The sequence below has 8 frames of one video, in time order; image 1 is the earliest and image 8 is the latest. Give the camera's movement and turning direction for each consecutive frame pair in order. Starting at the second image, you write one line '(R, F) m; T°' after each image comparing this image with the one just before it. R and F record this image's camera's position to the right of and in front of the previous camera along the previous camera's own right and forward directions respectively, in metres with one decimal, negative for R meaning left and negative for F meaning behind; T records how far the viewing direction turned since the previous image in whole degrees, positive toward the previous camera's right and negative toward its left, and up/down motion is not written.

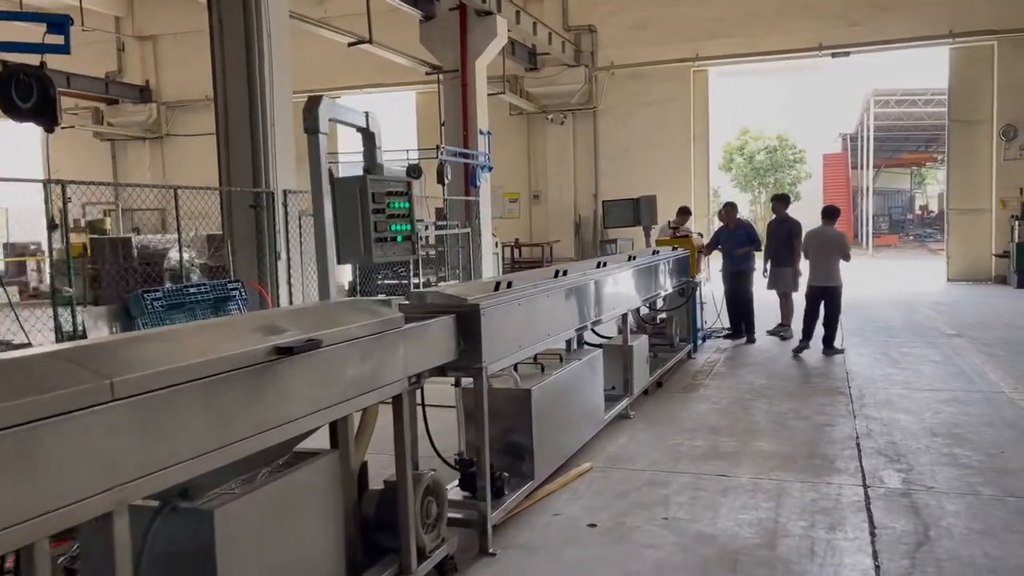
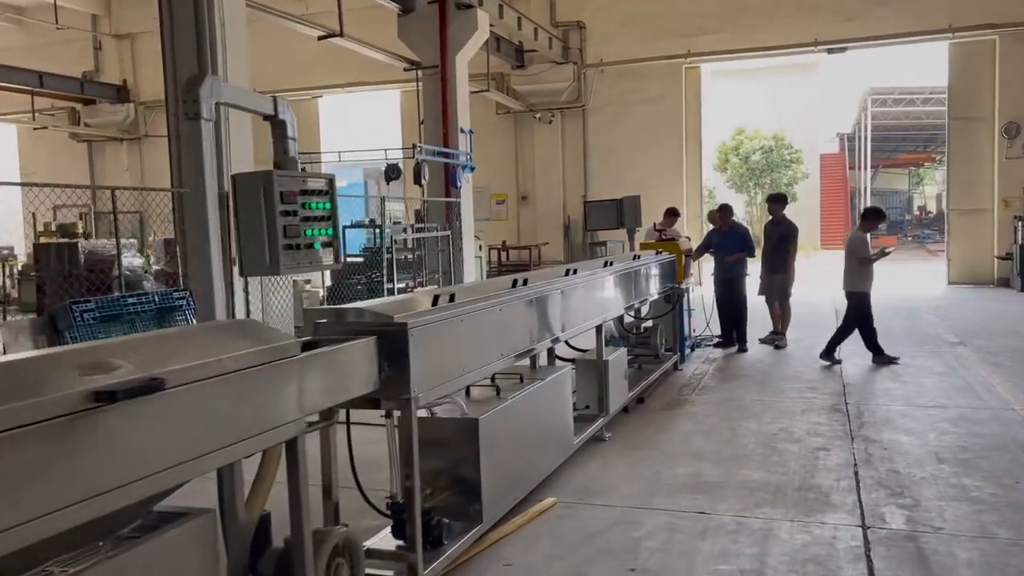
(+0.2, +0.4) m; 0°
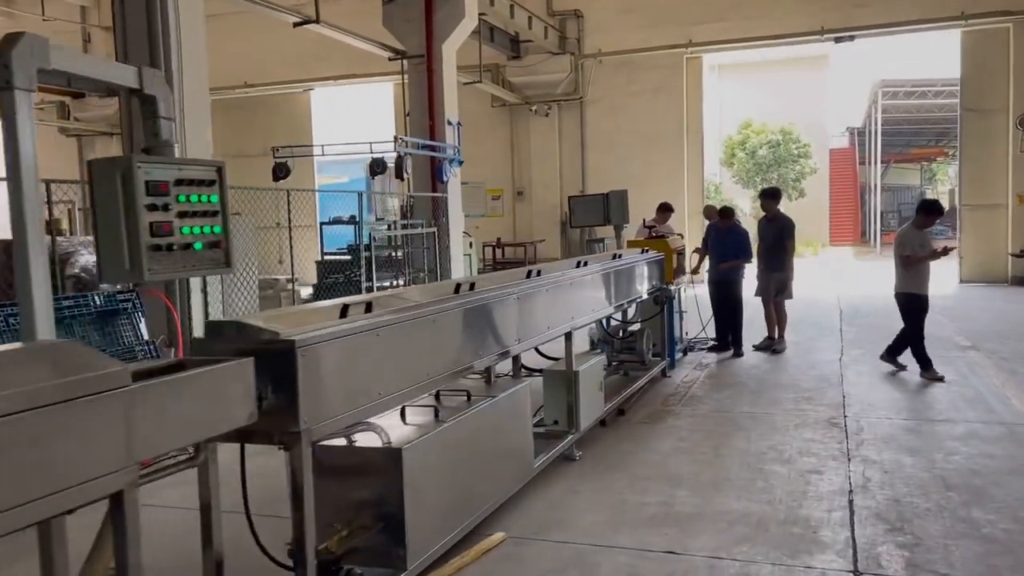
(+0.2, +0.4) m; -1°
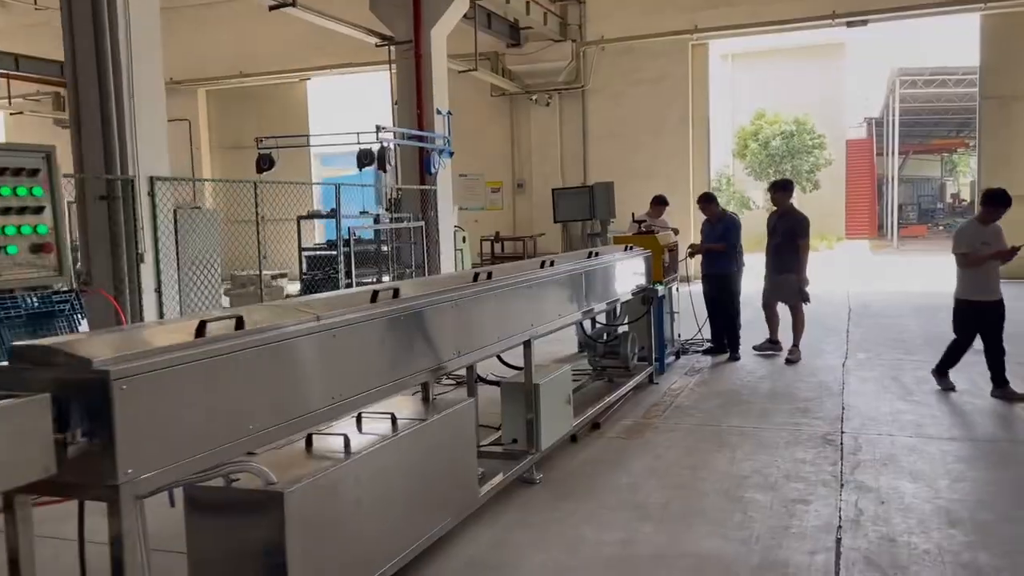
(+0.3, +0.4) m; -1°
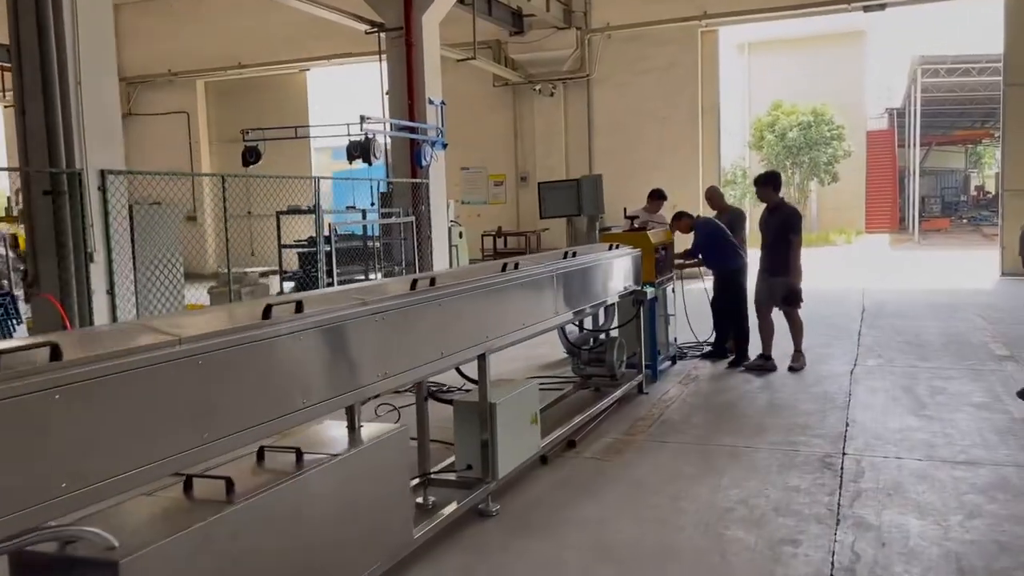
(+0.2, +0.4) m; -1°
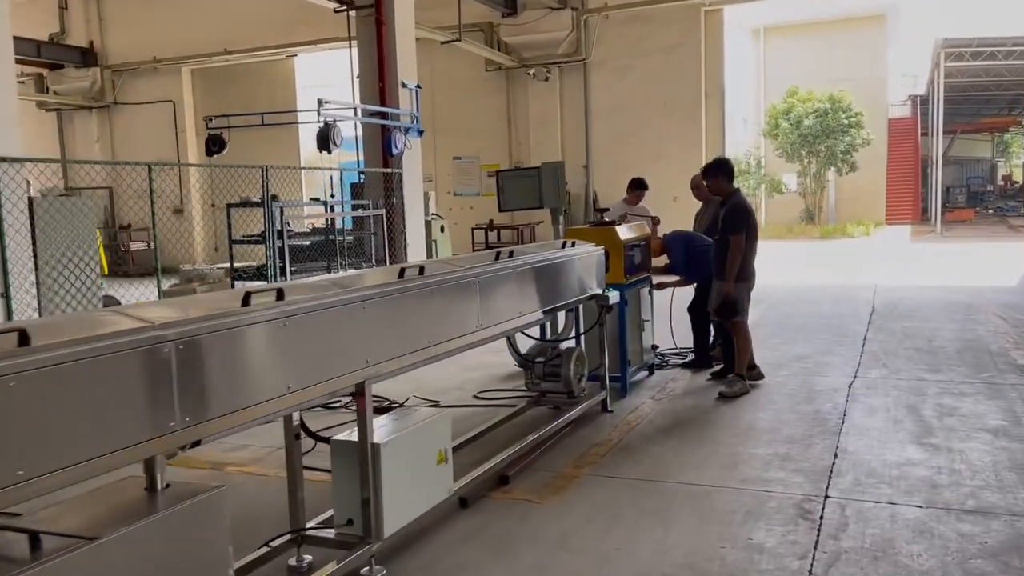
(+0.4, +0.6) m; -1°
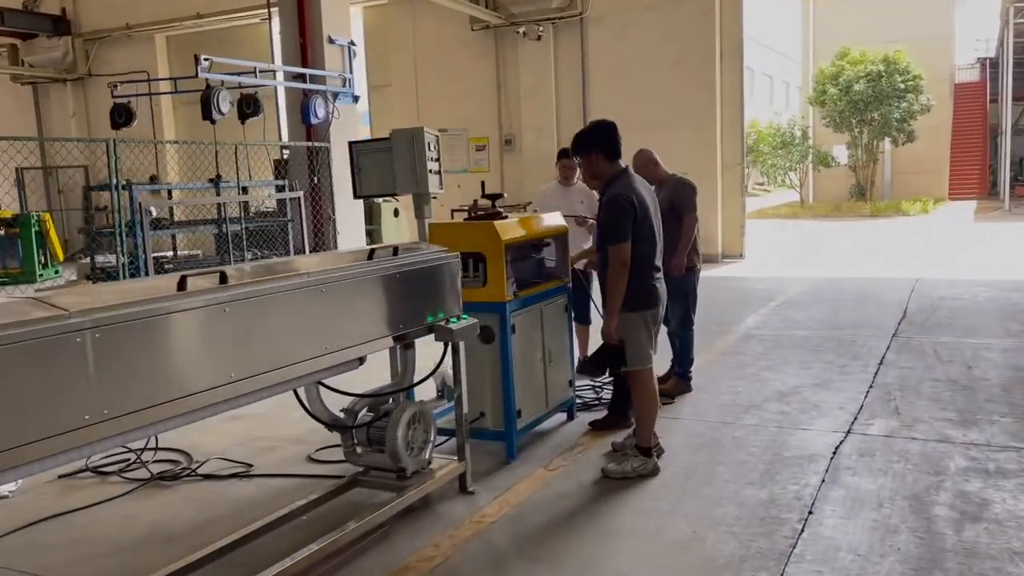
(+0.8, +1.4) m; -4°
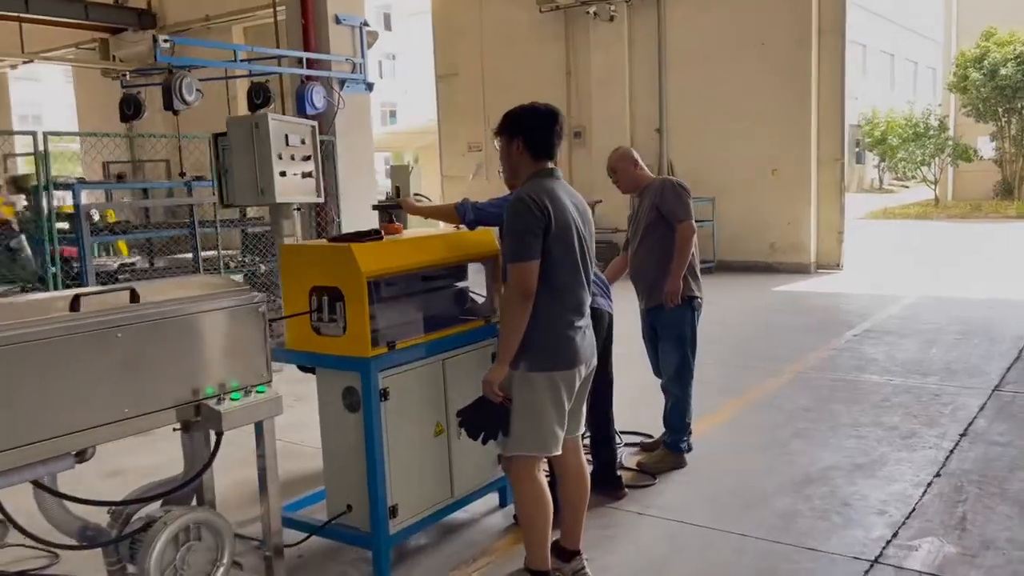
(+0.7, +1.0) m; -8°
